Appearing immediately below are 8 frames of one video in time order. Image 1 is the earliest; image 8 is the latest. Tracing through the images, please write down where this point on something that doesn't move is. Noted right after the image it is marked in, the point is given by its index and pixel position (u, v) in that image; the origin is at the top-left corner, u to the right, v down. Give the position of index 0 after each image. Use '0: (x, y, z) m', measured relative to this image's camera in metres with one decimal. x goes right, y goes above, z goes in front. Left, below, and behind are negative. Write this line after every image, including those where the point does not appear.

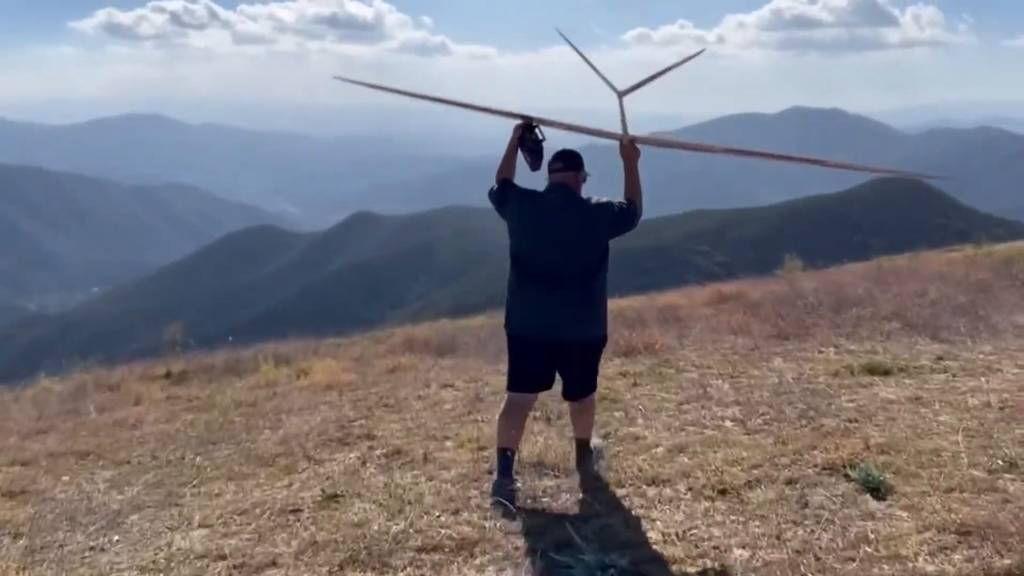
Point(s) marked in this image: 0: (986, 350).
0: (+3.9, -0.5, +8.7) m
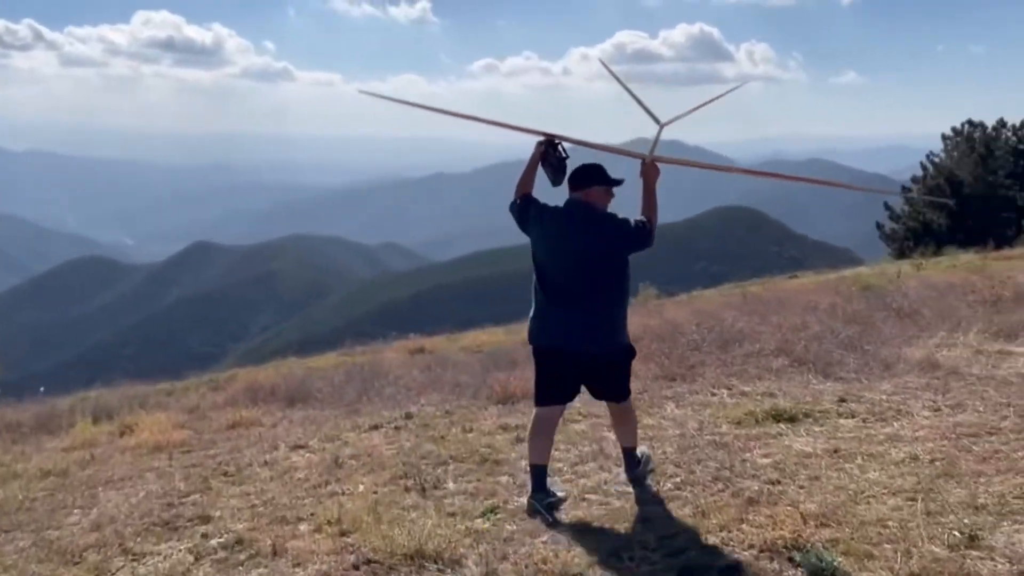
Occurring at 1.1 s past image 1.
0: (+2.9, -0.8, +8.1) m
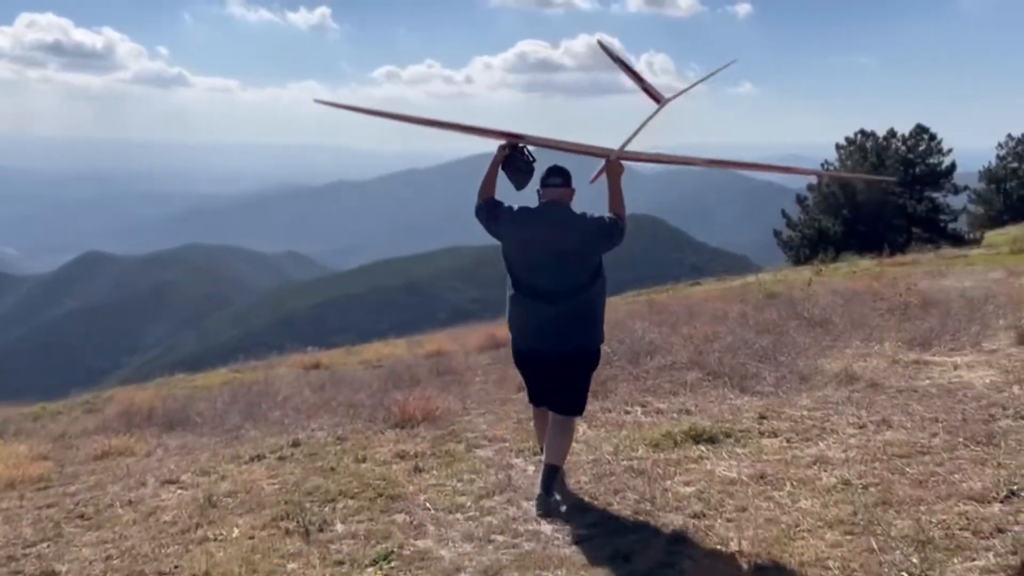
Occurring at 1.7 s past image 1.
0: (+2.2, -0.9, +7.7) m
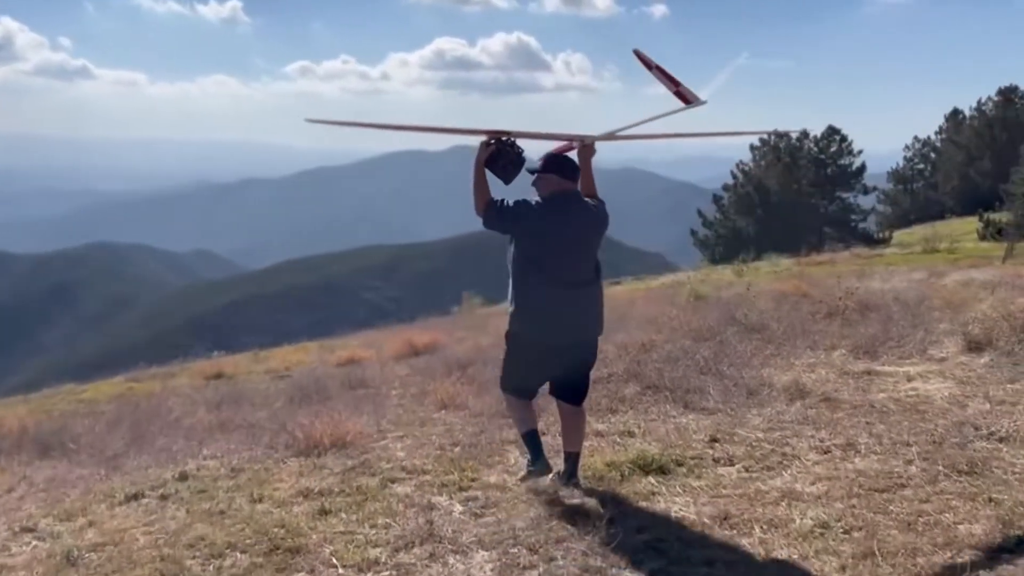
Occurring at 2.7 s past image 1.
0: (+1.6, -0.9, +7.0) m
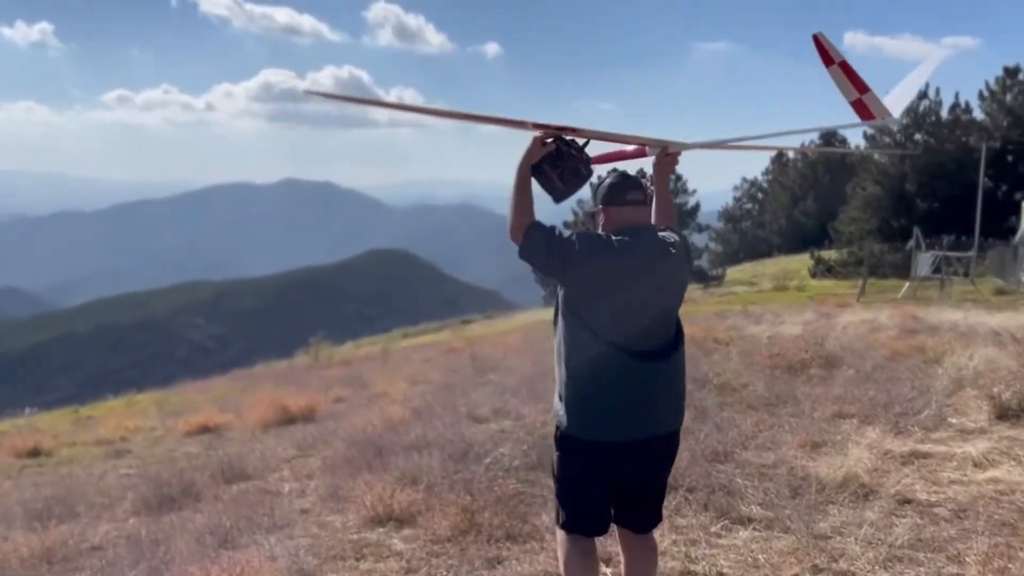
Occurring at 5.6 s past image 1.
0: (+1.6, -1.2, +4.9) m
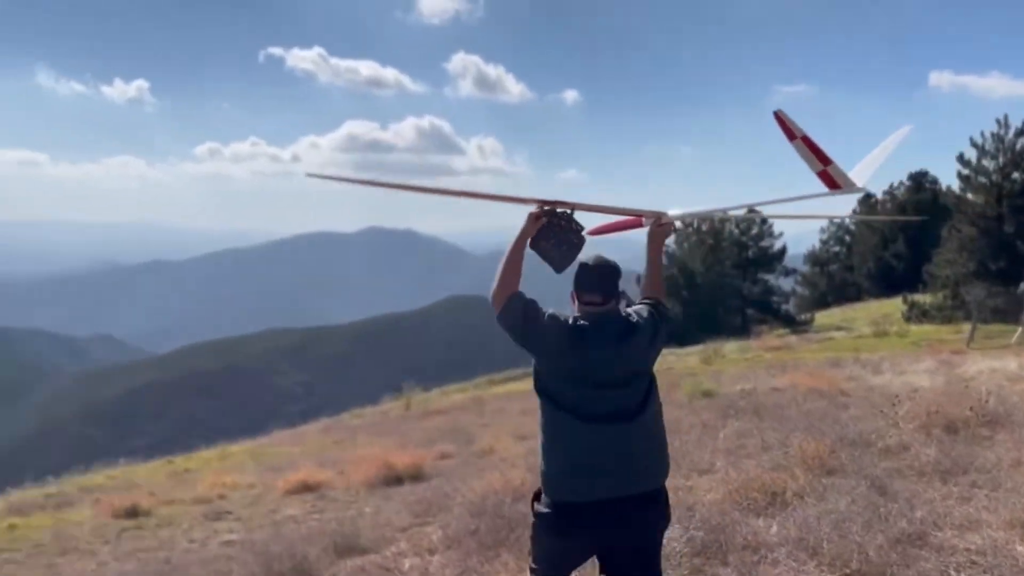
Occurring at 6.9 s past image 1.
0: (+2.4, -1.4, +3.9) m
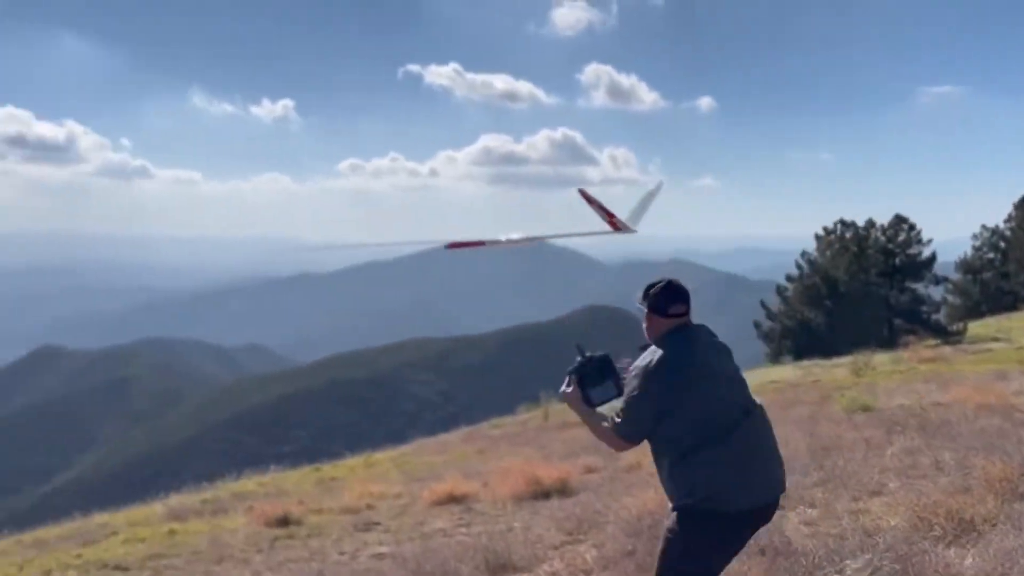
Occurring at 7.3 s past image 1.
0: (+3.0, -1.5, +3.3) m
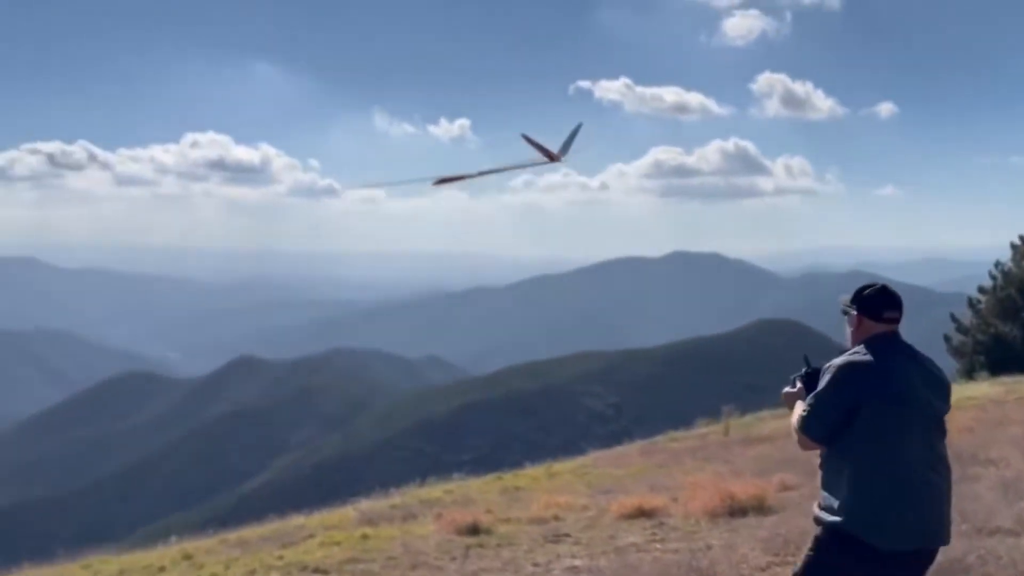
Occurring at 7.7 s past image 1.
0: (+3.7, -1.4, +2.5) m
